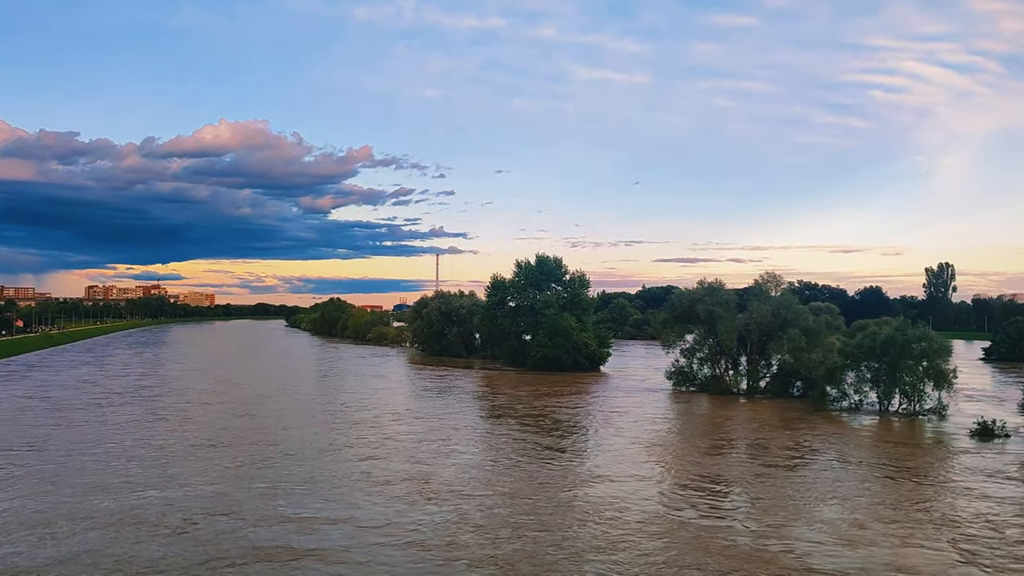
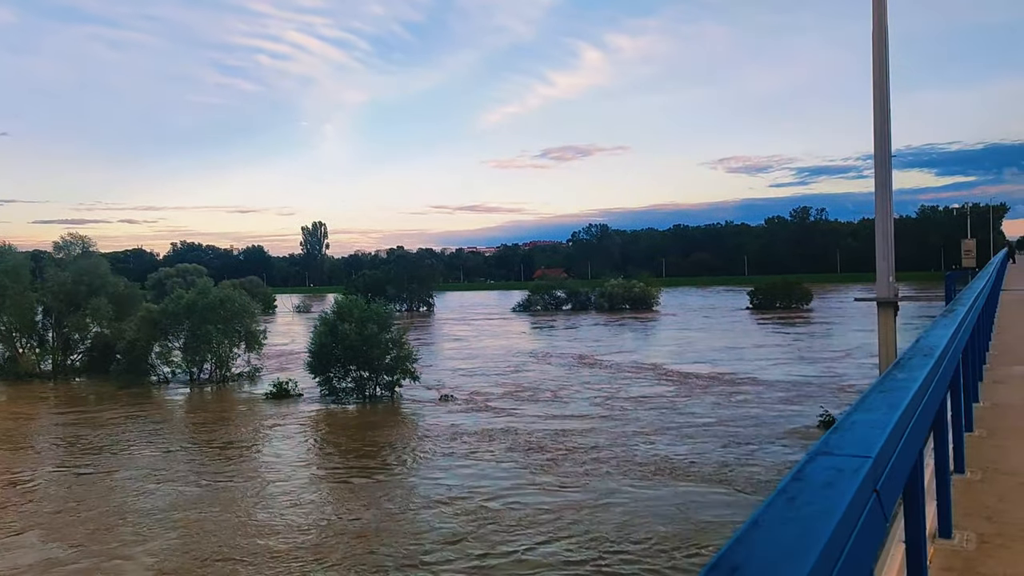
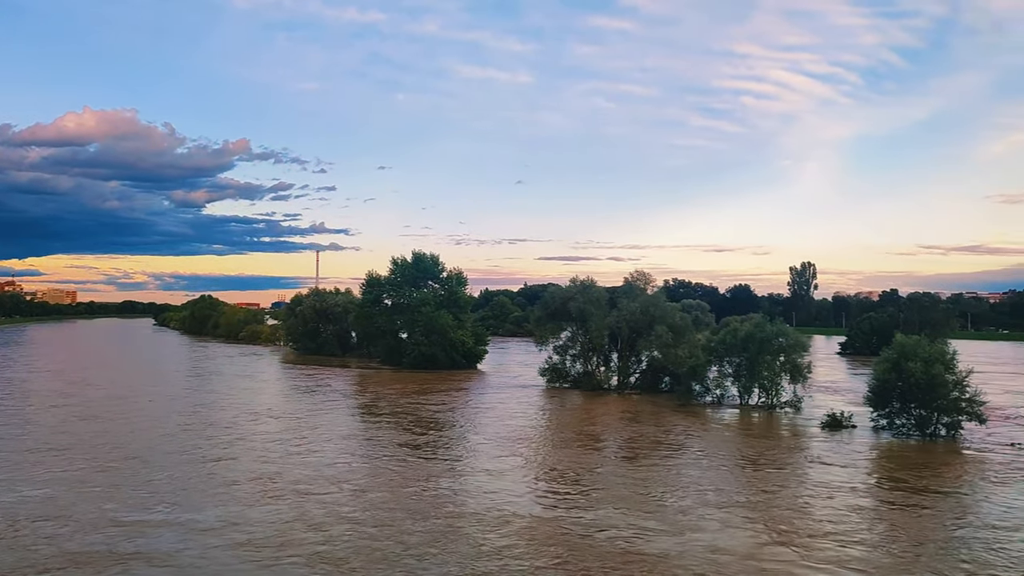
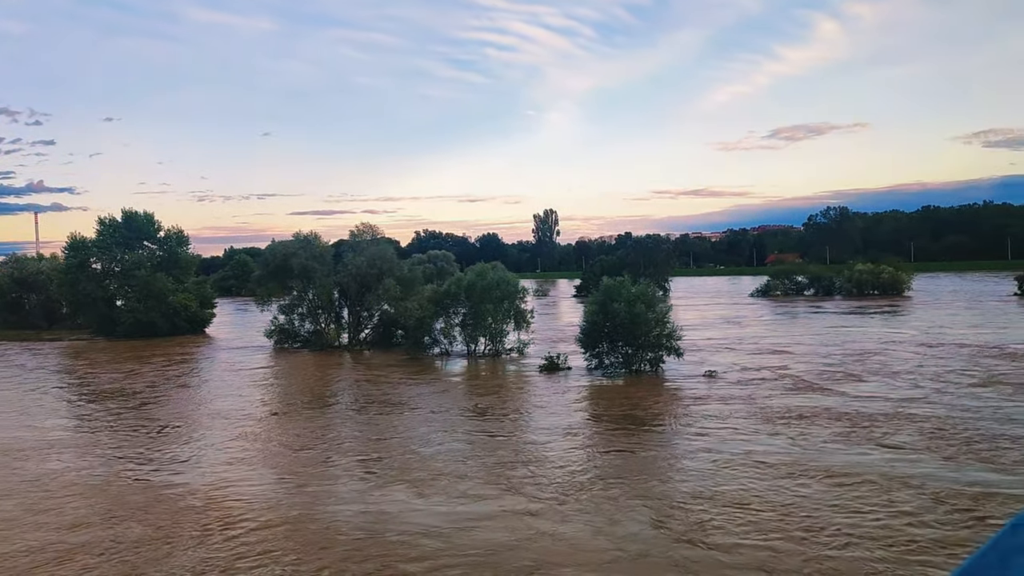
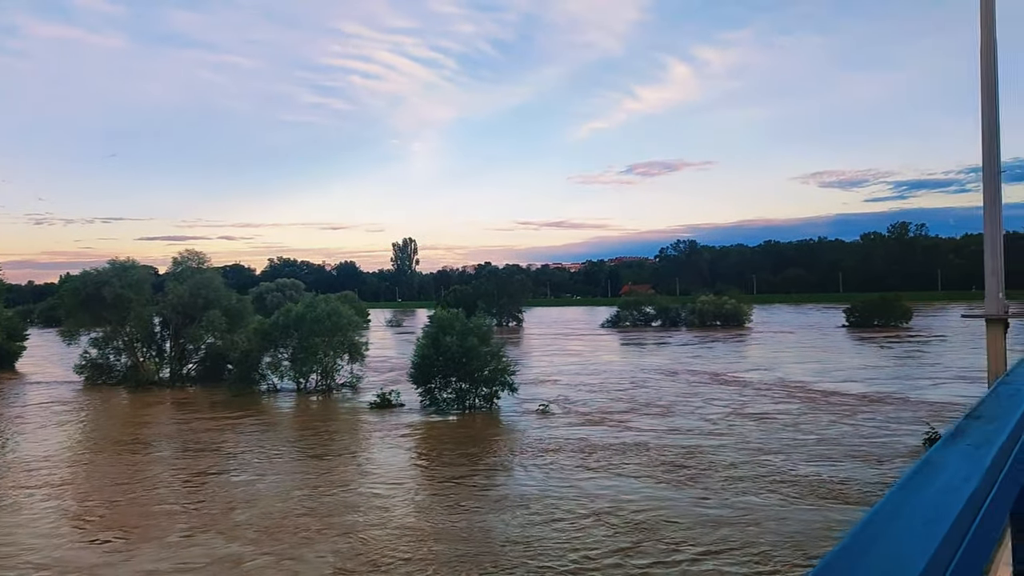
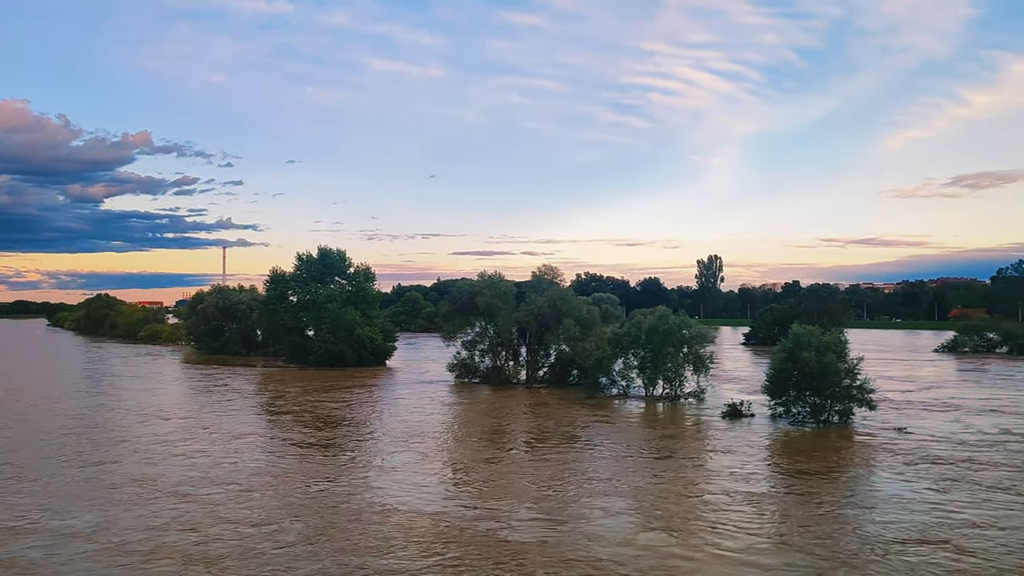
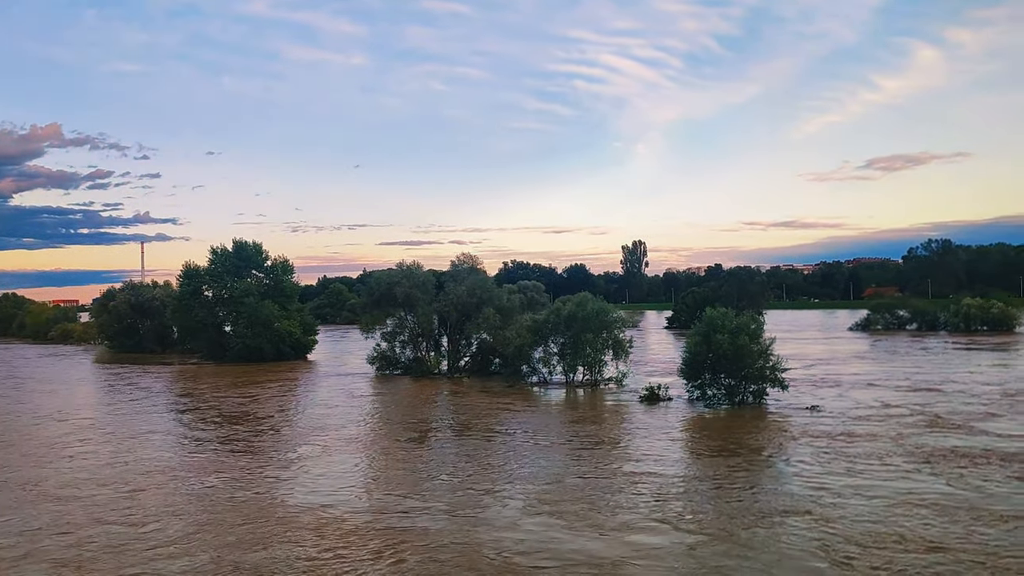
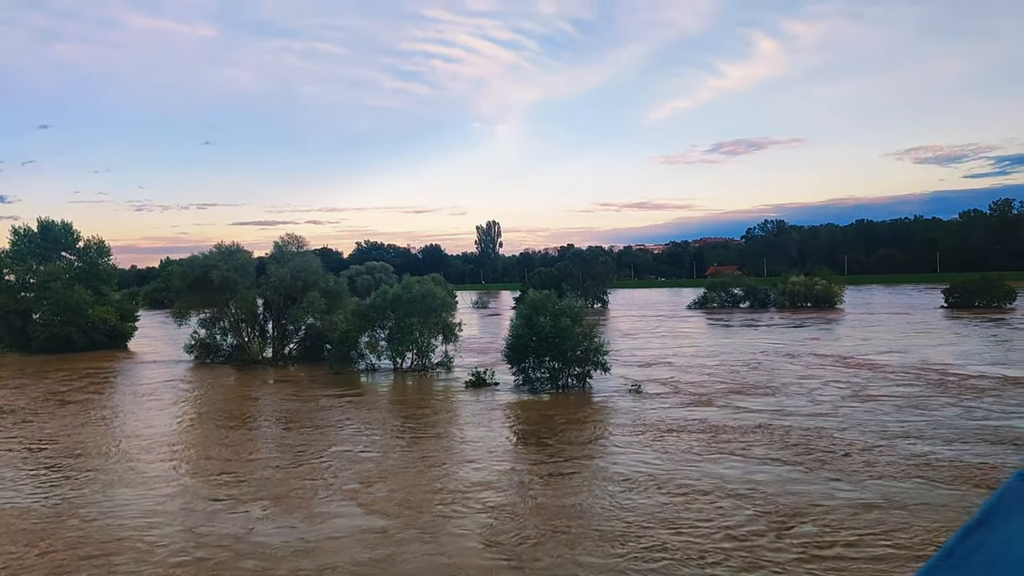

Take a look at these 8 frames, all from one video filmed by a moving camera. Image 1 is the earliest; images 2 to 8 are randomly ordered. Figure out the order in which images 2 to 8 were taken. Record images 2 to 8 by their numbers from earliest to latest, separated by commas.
3, 6, 7, 4, 8, 5, 2
